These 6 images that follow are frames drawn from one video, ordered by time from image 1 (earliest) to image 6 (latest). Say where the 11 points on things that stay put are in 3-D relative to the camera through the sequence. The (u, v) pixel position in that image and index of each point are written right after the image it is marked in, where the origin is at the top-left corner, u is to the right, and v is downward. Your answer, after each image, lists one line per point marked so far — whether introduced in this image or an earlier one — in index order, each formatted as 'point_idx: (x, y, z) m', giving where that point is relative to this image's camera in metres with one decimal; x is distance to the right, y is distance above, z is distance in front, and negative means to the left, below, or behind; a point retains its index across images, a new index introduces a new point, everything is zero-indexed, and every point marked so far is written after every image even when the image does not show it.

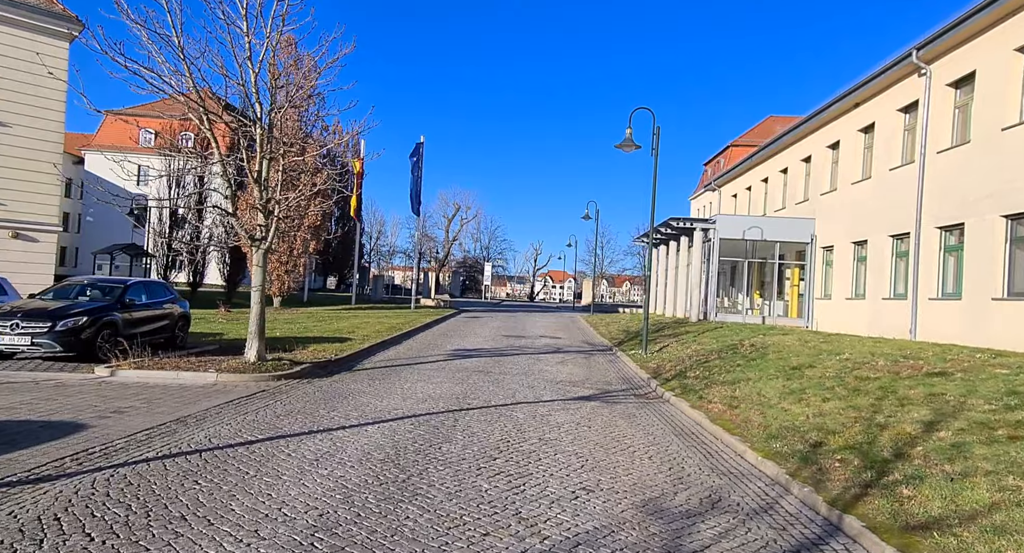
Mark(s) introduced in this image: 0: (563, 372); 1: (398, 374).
0: (+1.1, -2.0, +15.2) m
1: (-2.1, -1.8, +13.1) m
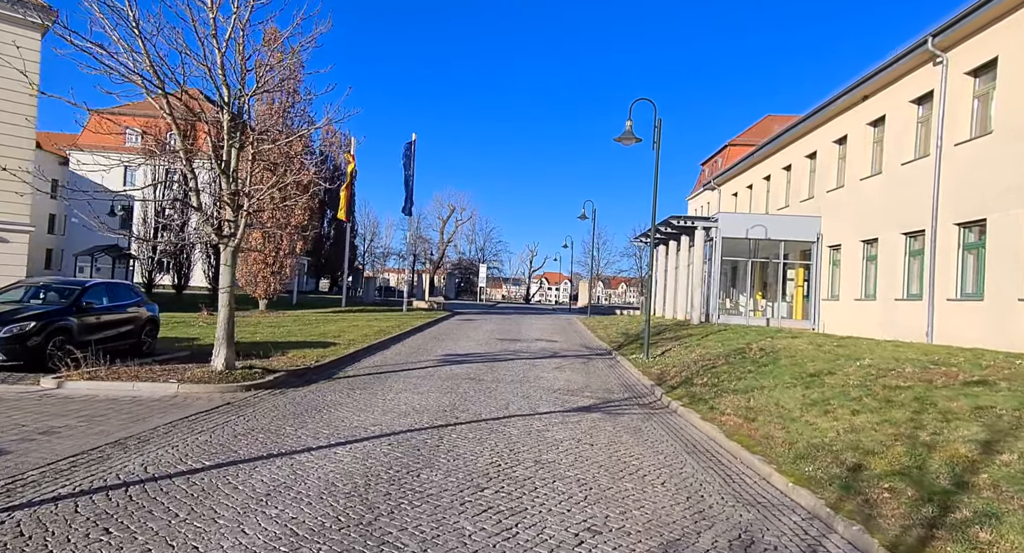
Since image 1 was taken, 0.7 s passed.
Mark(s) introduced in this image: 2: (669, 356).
0: (+0.9, -2.0, +14.2) m
1: (-2.2, -1.8, +12.1) m
2: (+3.8, -2.0, +17.6) m
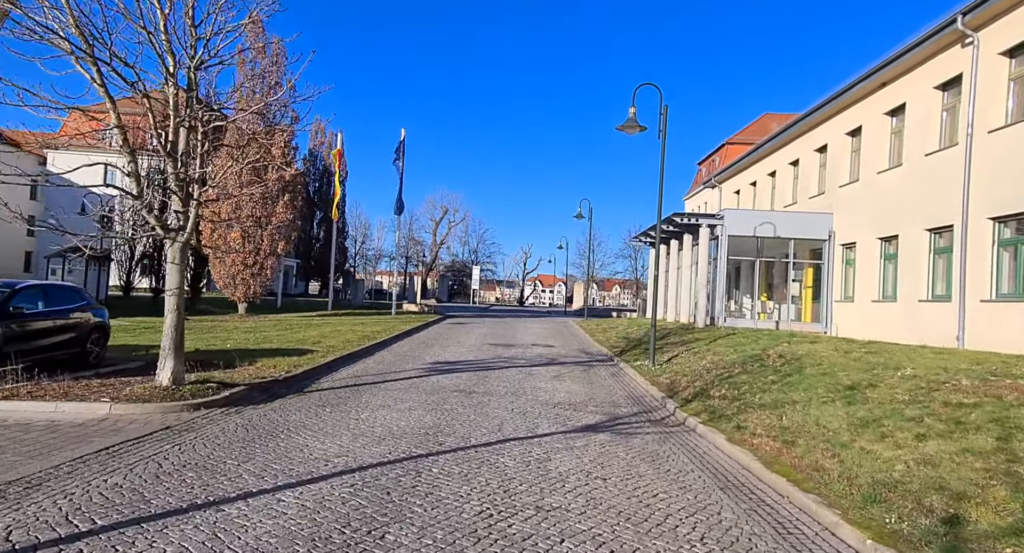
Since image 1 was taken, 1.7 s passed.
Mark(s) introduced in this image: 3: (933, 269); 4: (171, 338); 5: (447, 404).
0: (+0.8, -2.0, +12.7) m
1: (-2.3, -1.8, +10.6) m
2: (+3.7, -2.0, +16.1) m
3: (+10.1, +0.2, +17.2) m
4: (-4.3, -0.8, +9.1) m
5: (-0.9, -1.8, +10.3) m
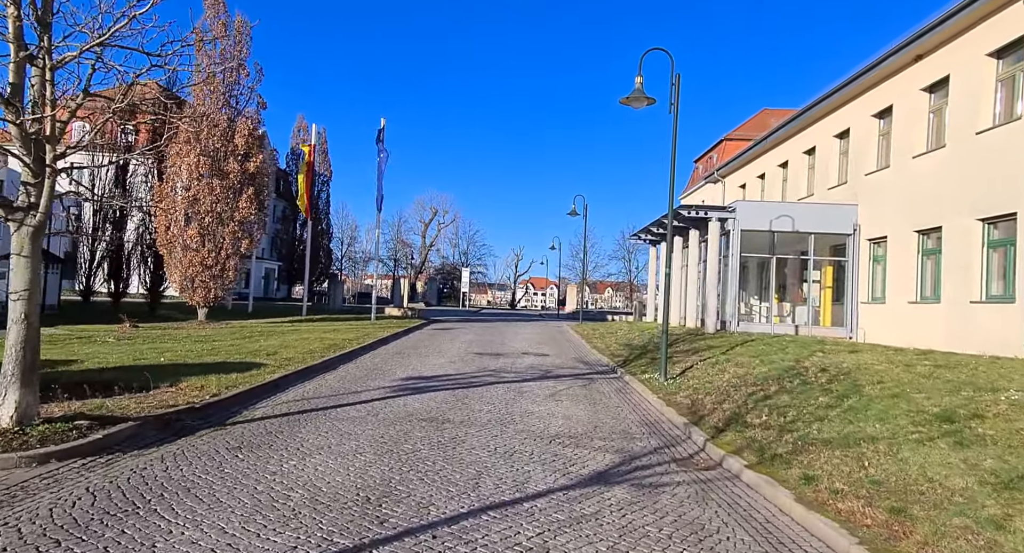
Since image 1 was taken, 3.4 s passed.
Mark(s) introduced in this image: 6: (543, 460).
0: (+0.6, -2.0, +10.2) m
1: (-2.5, -1.8, +8.1) m
2: (+3.4, -1.9, +13.7) m
3: (+9.8, +0.2, +14.9) m
4: (-4.5, -0.8, +6.5) m
5: (-1.1, -1.8, +7.7) m
6: (+0.3, -1.9, +7.5) m
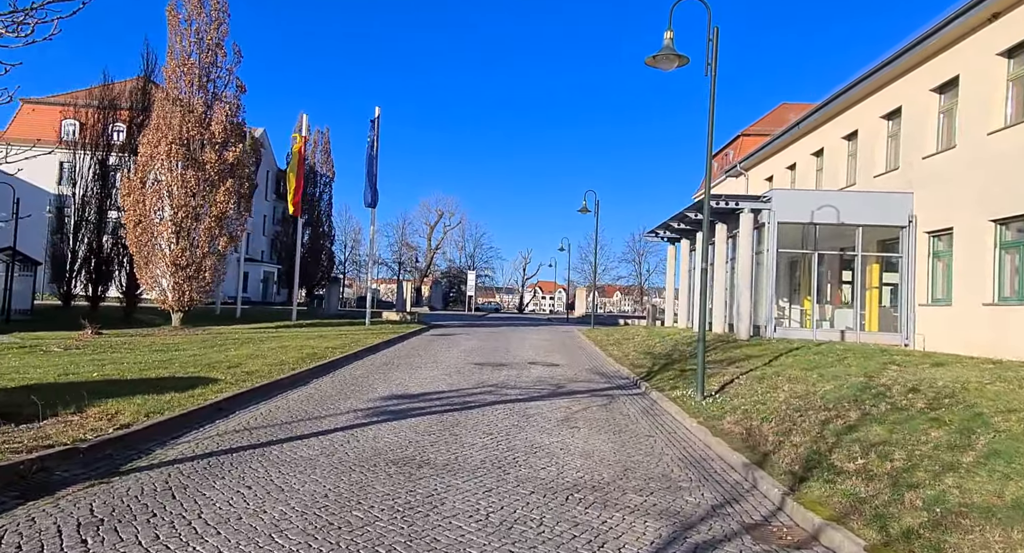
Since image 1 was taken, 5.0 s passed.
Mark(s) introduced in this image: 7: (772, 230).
0: (+0.6, -1.9, +7.7) m
1: (-2.5, -1.7, +5.6) m
2: (+3.5, -1.9, +11.1) m
3: (+9.9, +0.3, +12.3) m
4: (-4.5, -0.7, +4.1) m
5: (-1.1, -1.7, +5.3) m
6: (+0.3, -1.8, +5.0) m
7: (+7.1, +1.3, +19.7) m
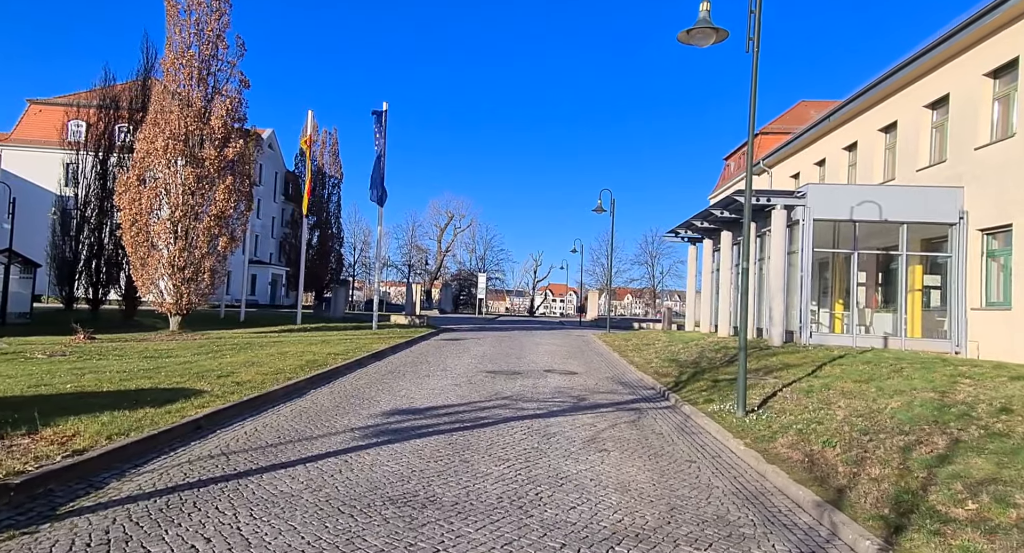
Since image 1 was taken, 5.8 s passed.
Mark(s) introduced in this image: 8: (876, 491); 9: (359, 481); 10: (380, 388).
0: (+0.9, -1.9, +6.5) m
1: (-2.3, -1.7, +4.4) m
2: (+3.8, -1.9, +9.8) m
3: (+10.2, +0.3, +10.9) m
4: (-4.4, -0.6, +2.9) m
5: (-1.0, -1.7, +4.0) m
6: (+0.5, -1.8, +3.8) m
7: (+7.5, +1.2, +18.3) m
8: (+3.1, -1.8, +6.1) m
9: (-1.4, -1.8, +6.4) m
10: (-2.3, -1.9, +12.6) m
